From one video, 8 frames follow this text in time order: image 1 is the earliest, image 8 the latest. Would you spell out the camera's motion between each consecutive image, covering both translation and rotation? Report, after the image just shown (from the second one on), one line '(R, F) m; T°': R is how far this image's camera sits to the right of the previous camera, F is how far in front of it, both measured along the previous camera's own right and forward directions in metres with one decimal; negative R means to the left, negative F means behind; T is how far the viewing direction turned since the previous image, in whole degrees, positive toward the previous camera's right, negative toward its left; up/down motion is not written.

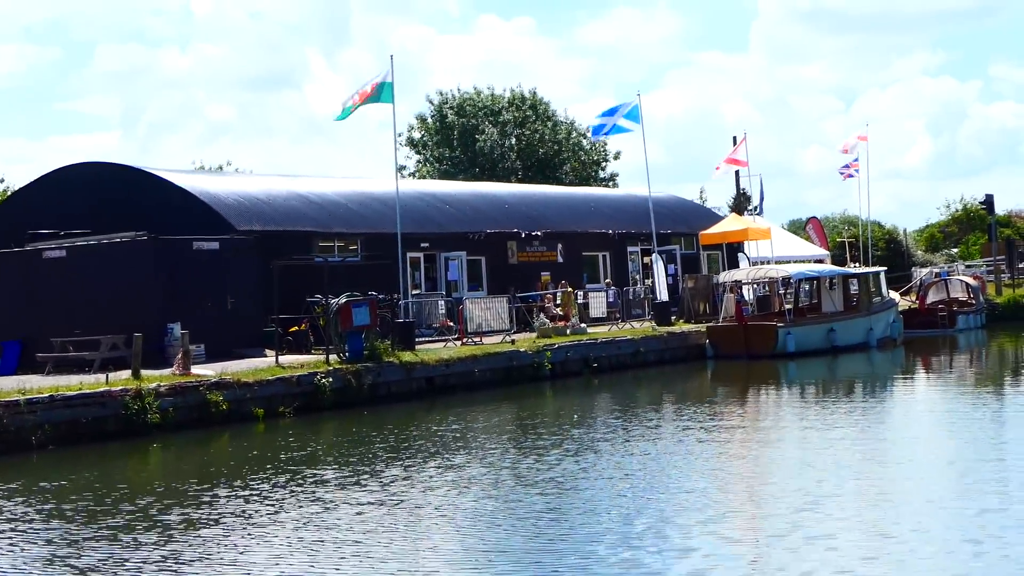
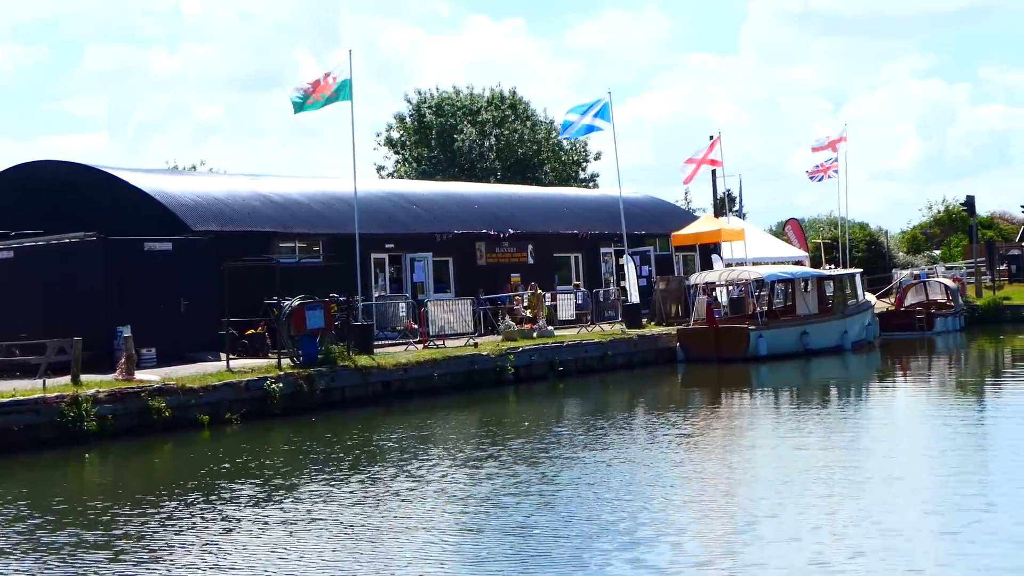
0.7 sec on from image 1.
(+0.5, +0.6) m; +1°
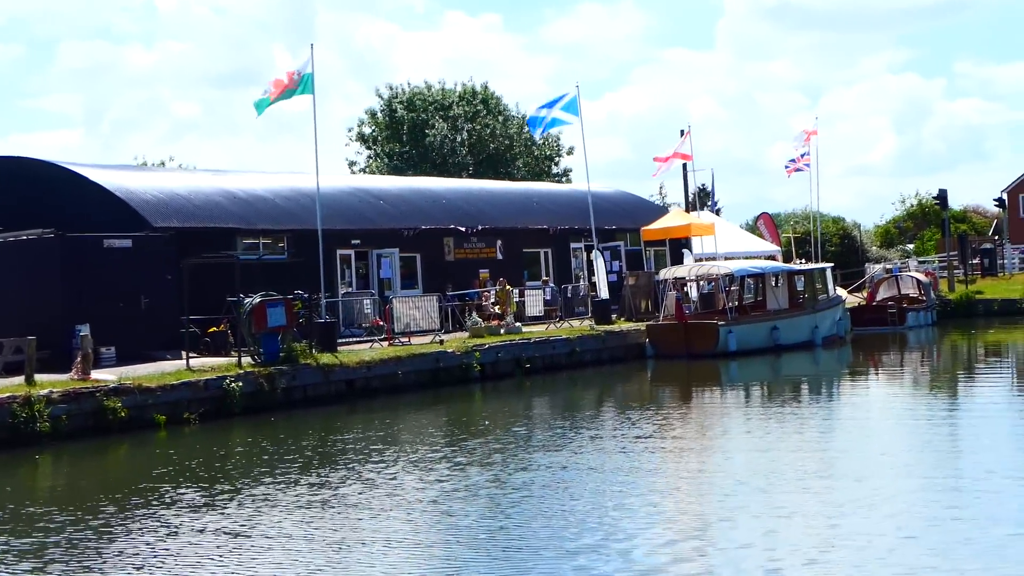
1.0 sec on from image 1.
(+0.2, +0.2) m; +1°
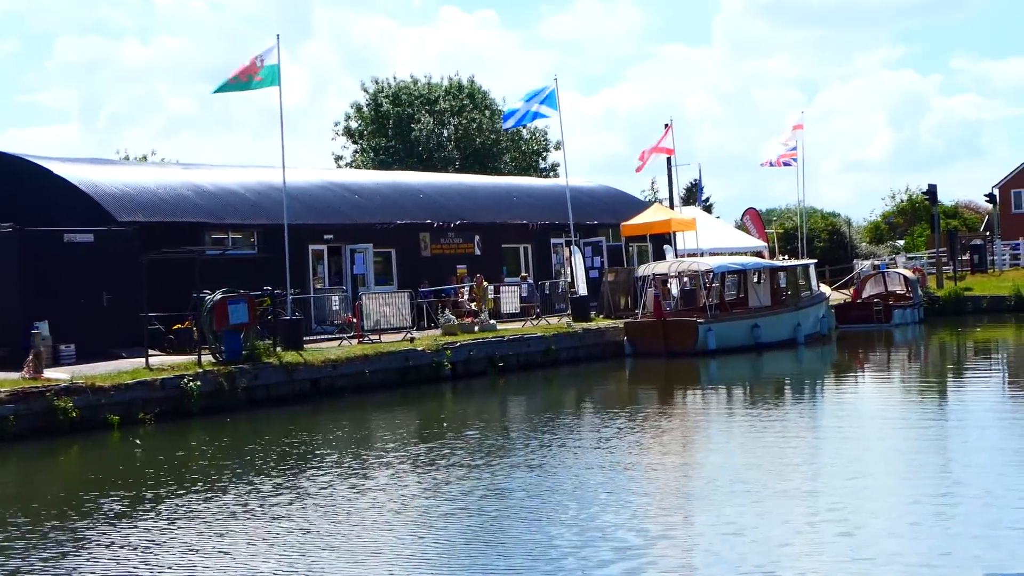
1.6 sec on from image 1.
(+0.5, +0.5) m; 0°
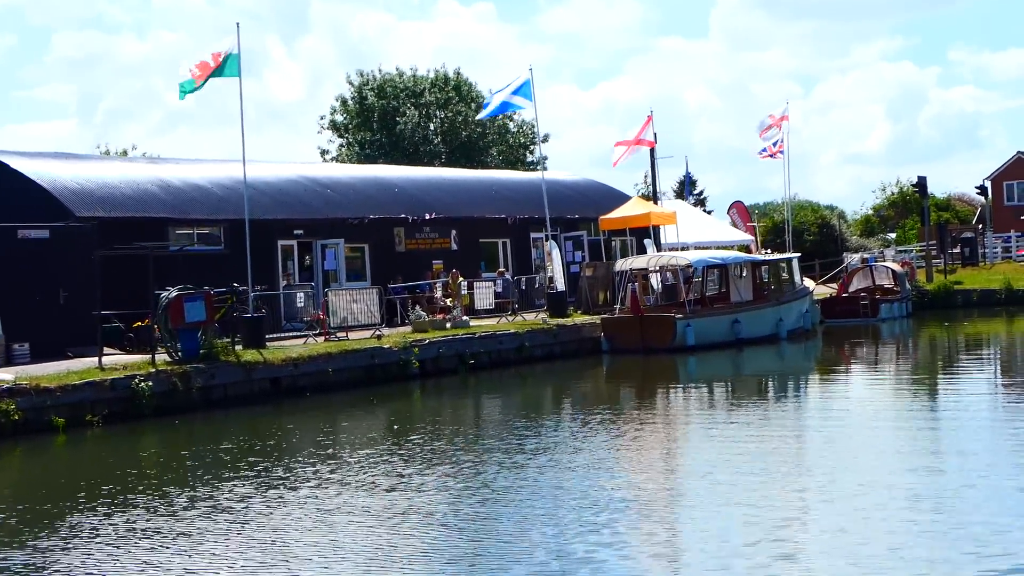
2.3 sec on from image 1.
(+0.5, +0.6) m; 0°
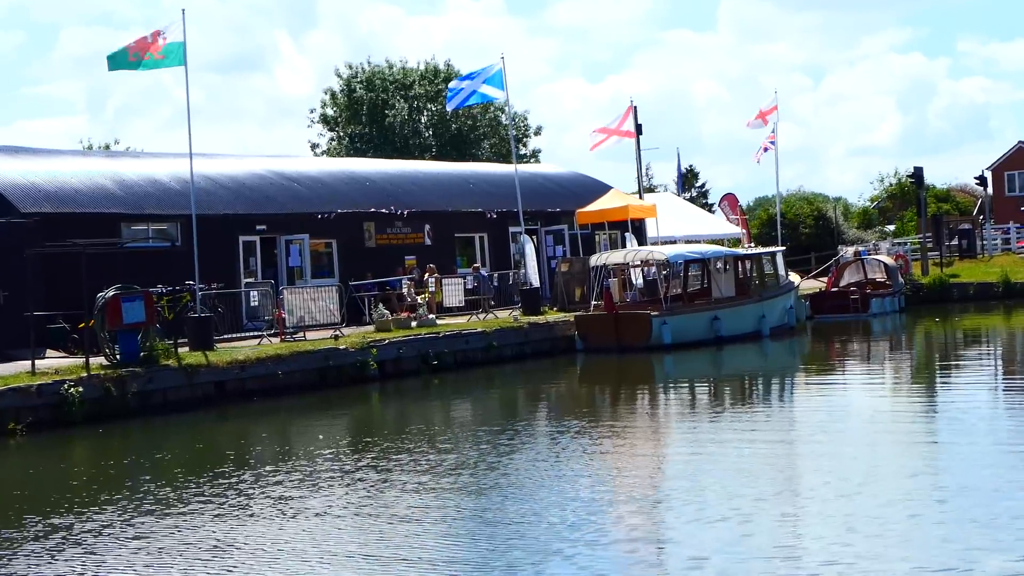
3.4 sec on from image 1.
(+0.8, +0.9) m; 0°
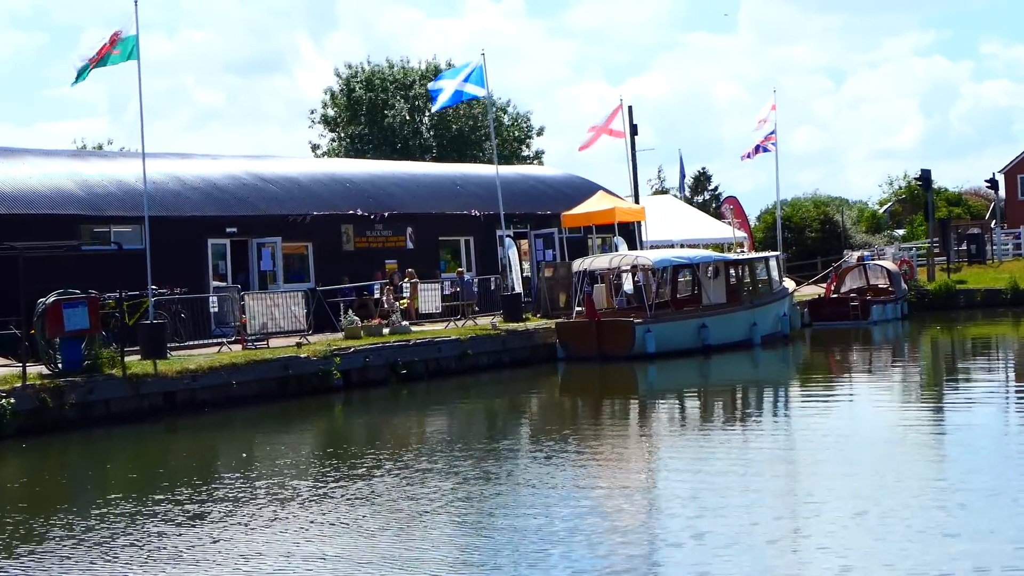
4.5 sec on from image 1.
(+0.8, +0.9) m; -1°
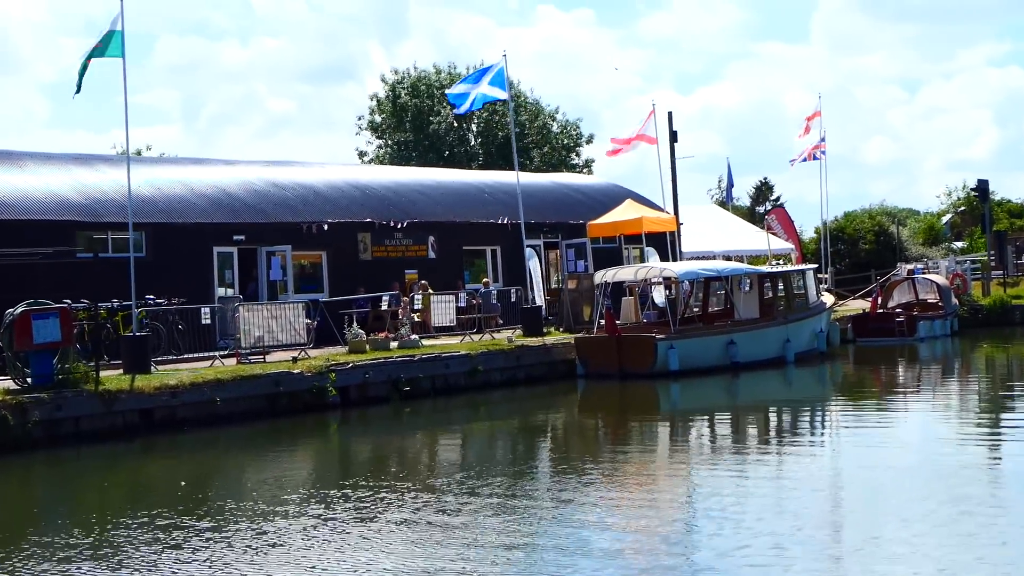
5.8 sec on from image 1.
(+0.9, +1.3) m; -3°
